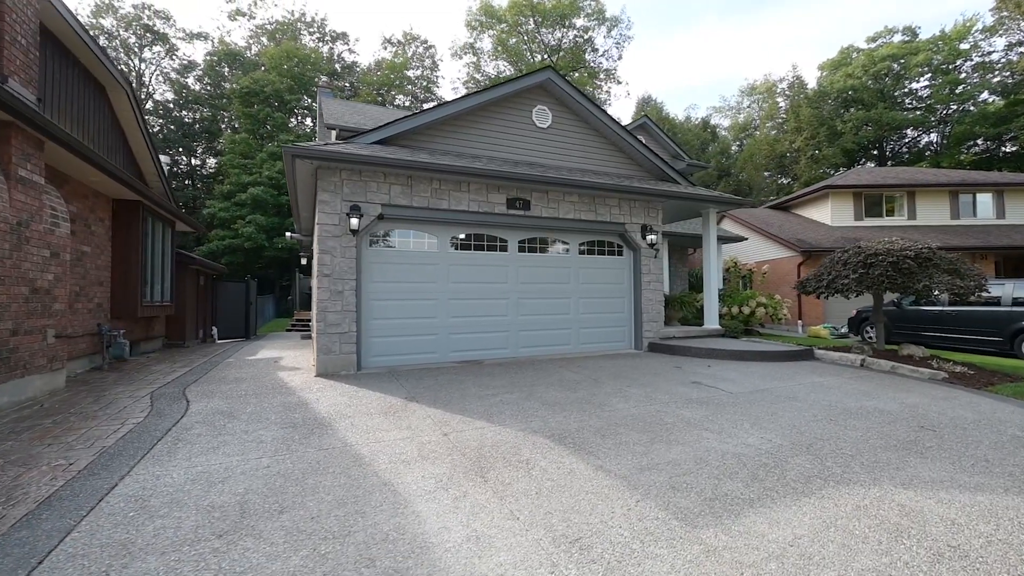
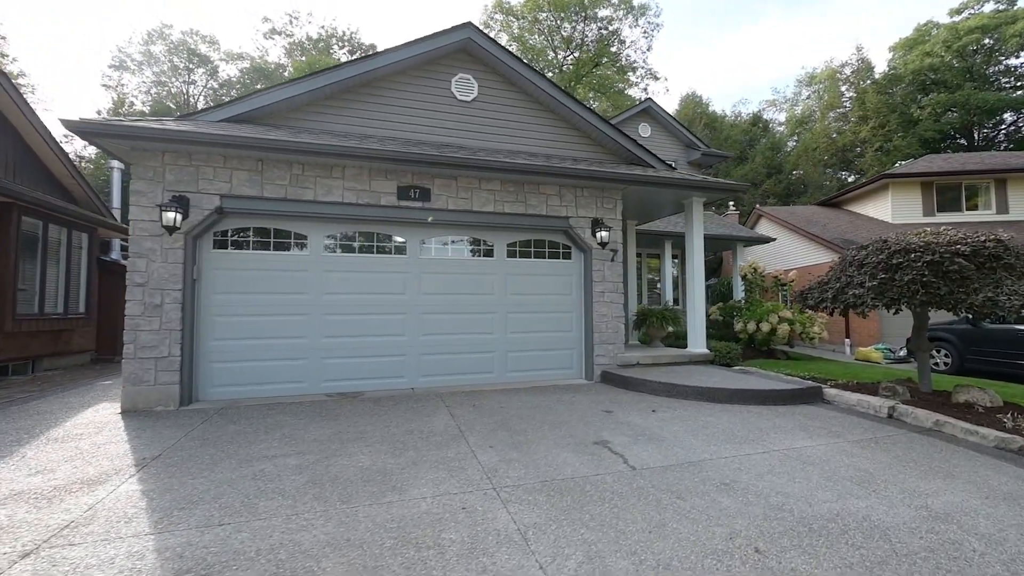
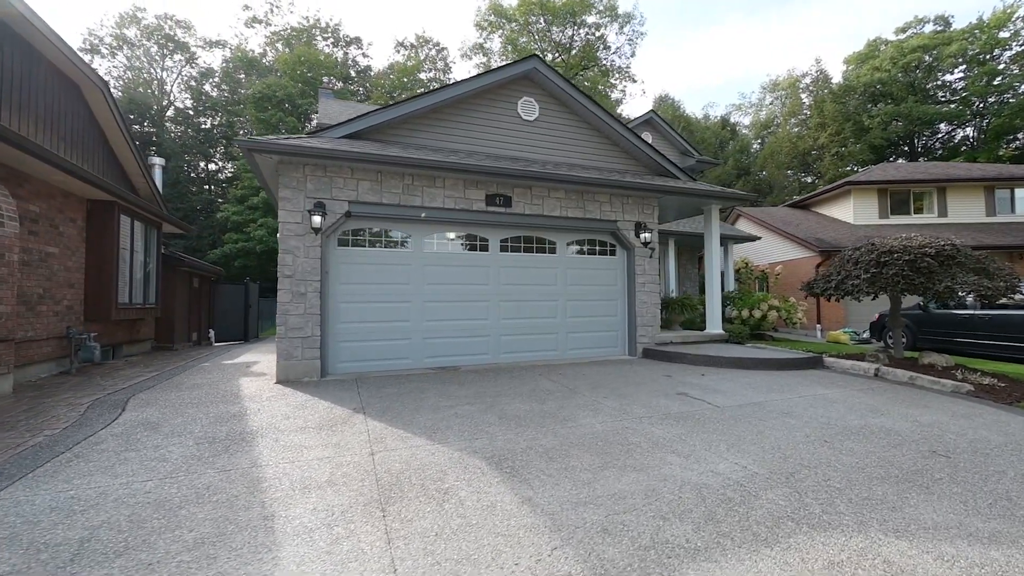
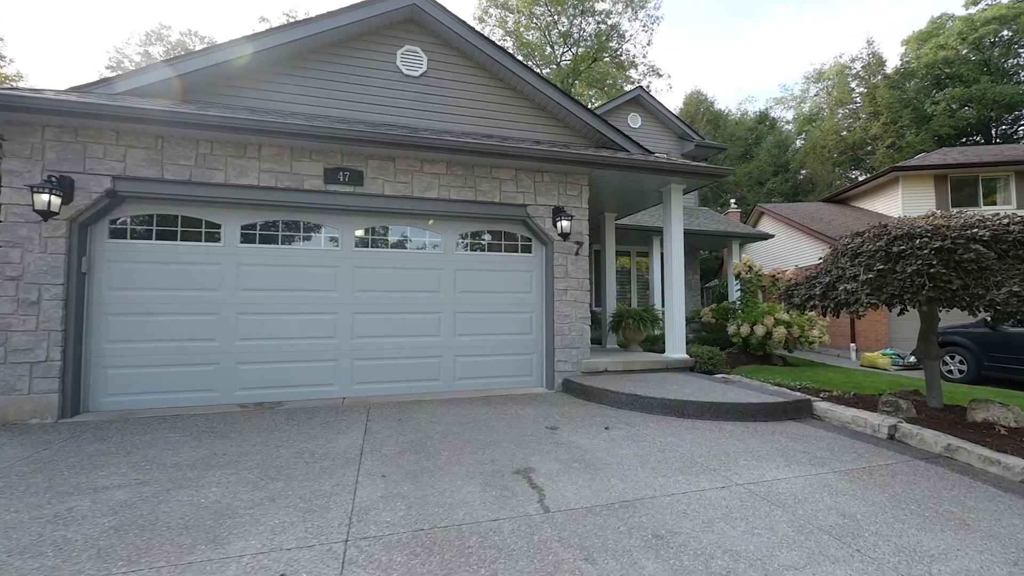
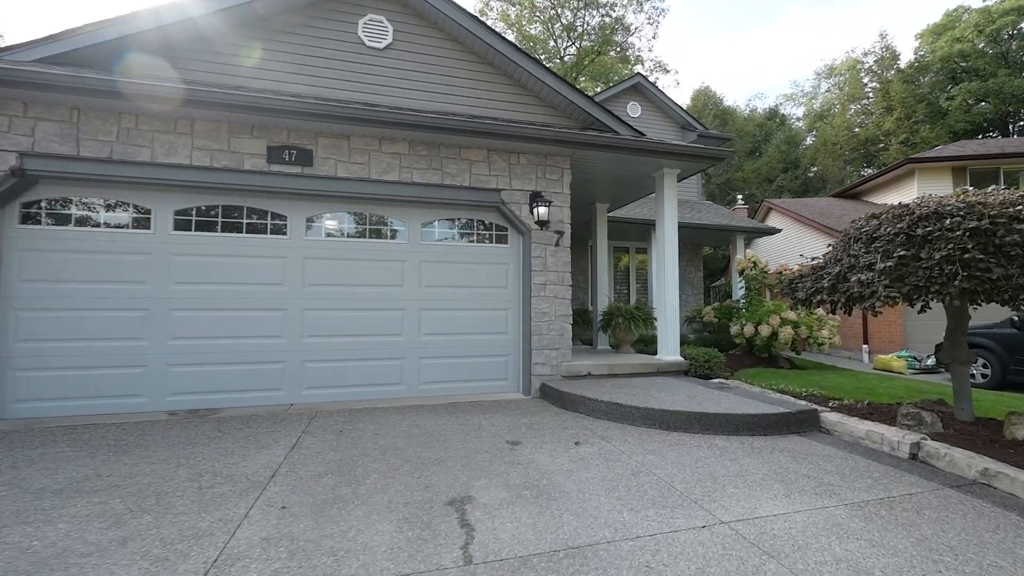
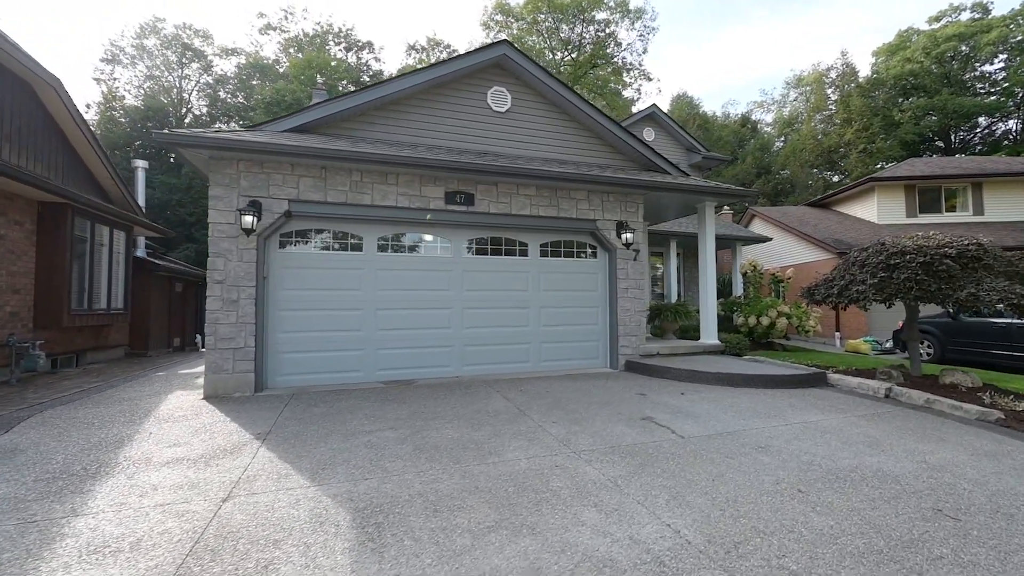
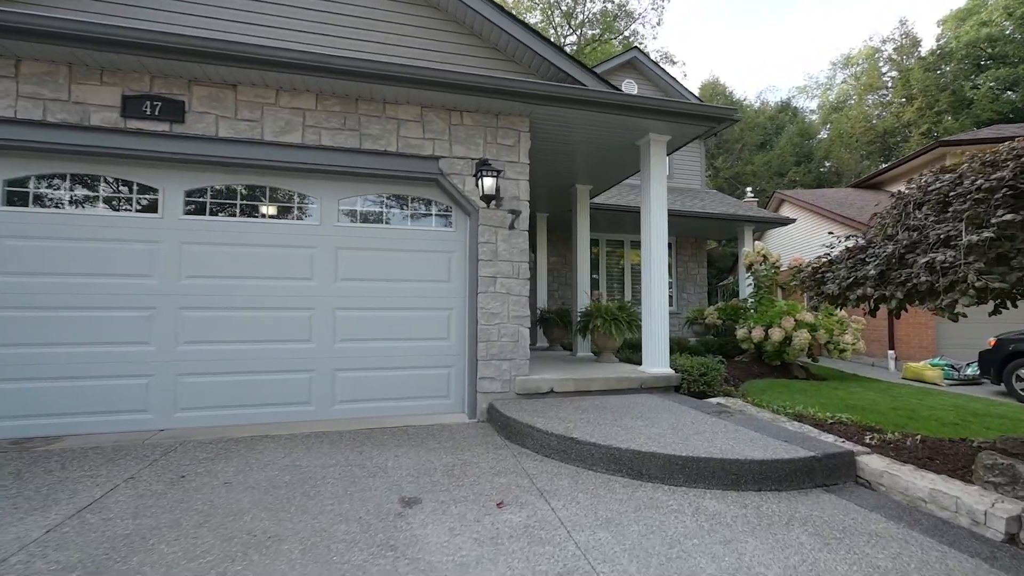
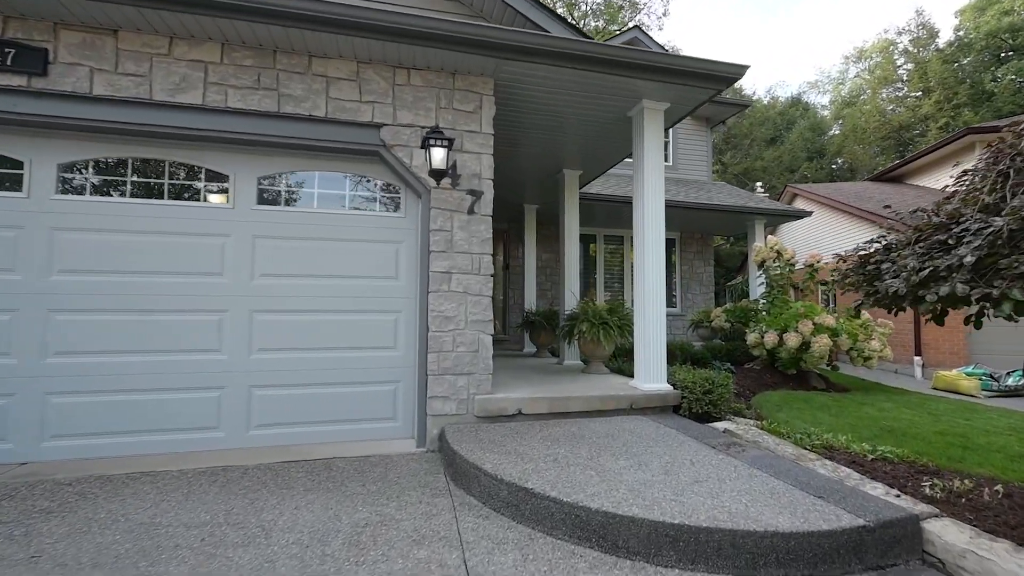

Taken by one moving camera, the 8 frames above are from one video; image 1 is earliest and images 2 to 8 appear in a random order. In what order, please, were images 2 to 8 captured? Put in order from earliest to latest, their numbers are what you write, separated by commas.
3, 6, 2, 4, 5, 7, 8
